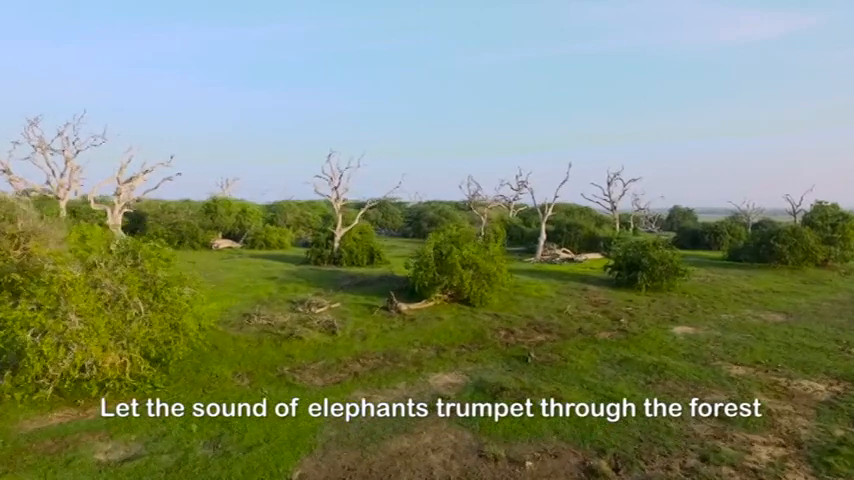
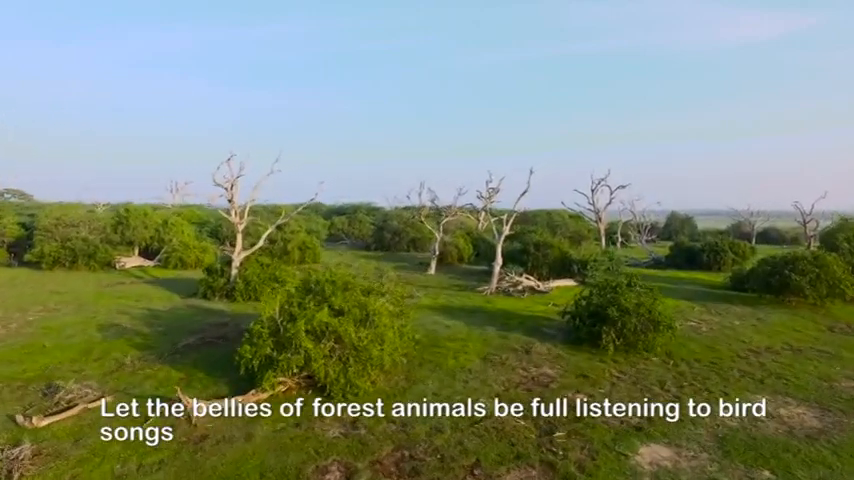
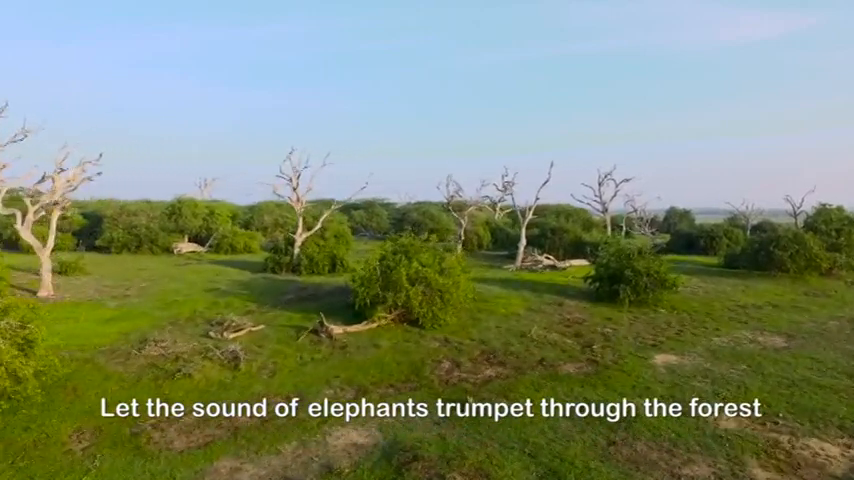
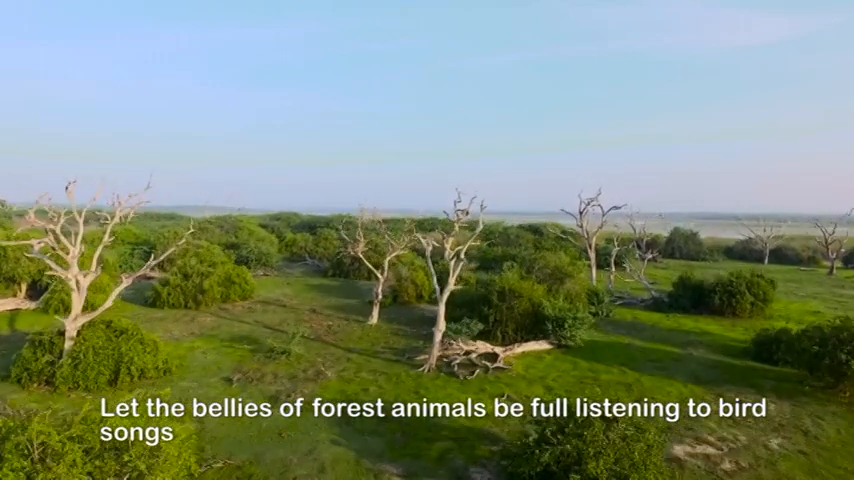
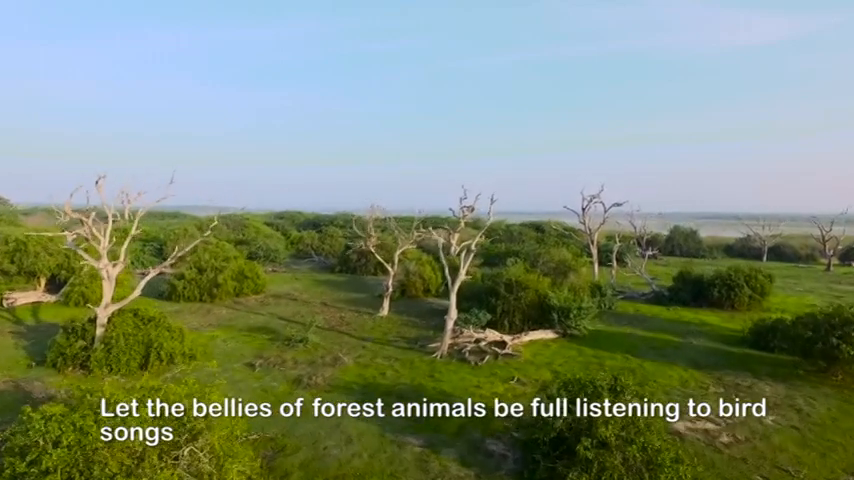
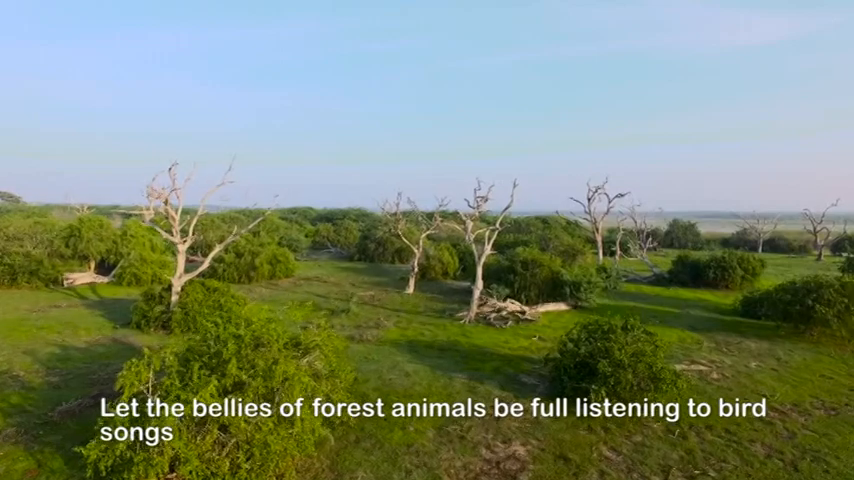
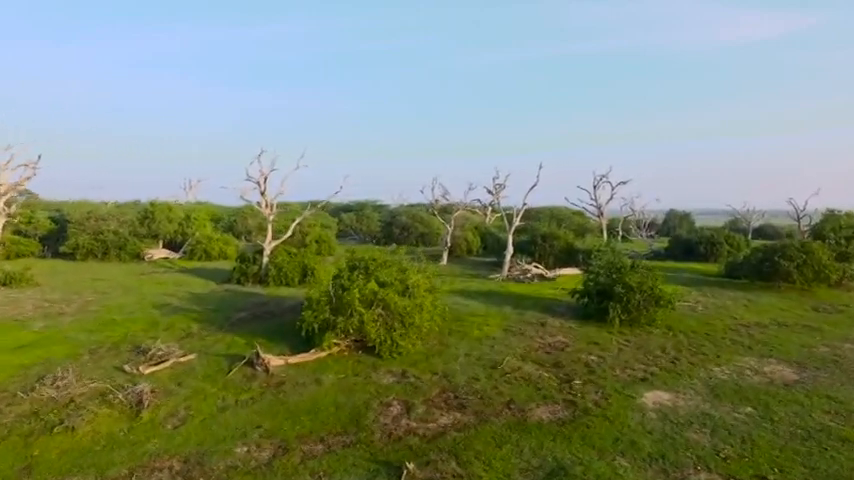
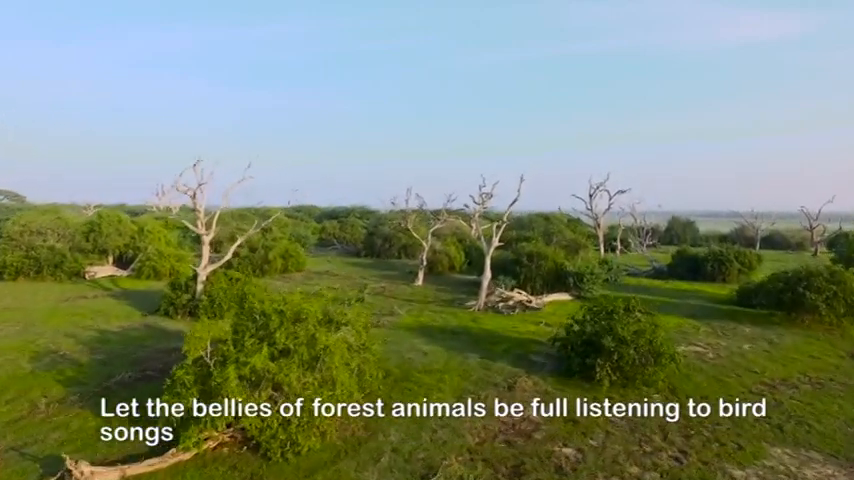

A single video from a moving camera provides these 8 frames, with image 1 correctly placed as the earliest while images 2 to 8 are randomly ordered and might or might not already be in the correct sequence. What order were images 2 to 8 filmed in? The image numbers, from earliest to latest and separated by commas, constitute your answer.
3, 7, 2, 8, 6, 5, 4
